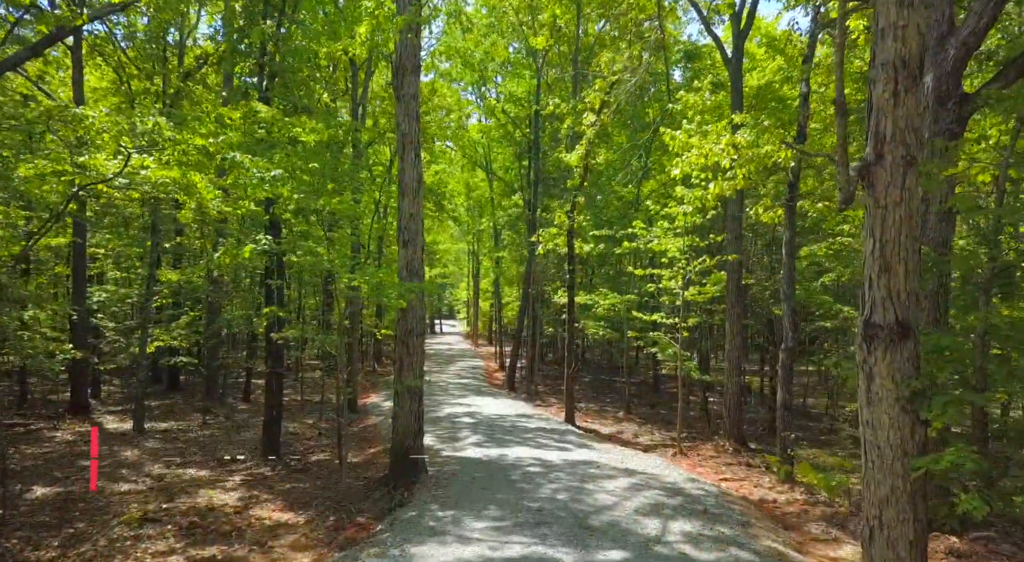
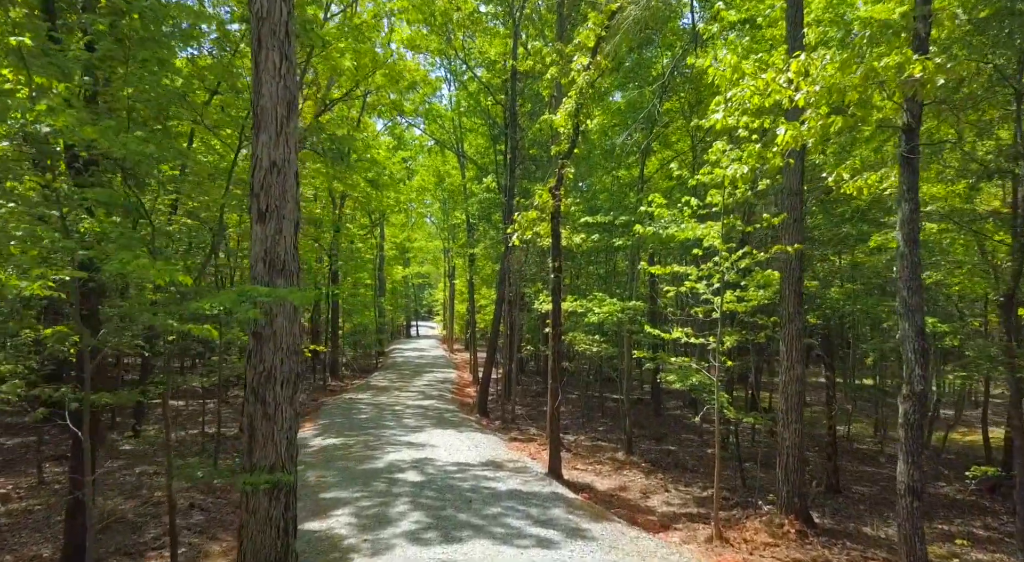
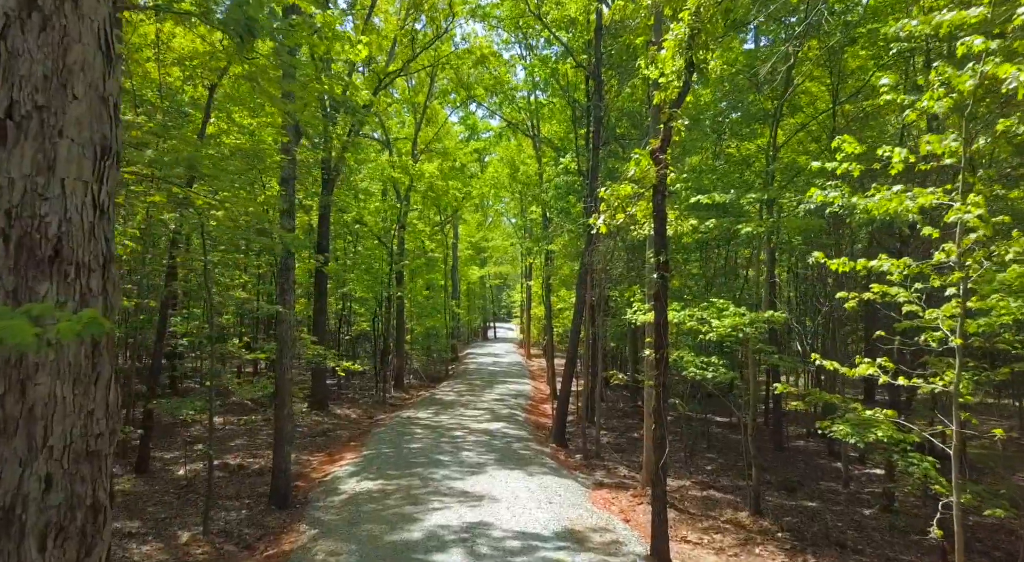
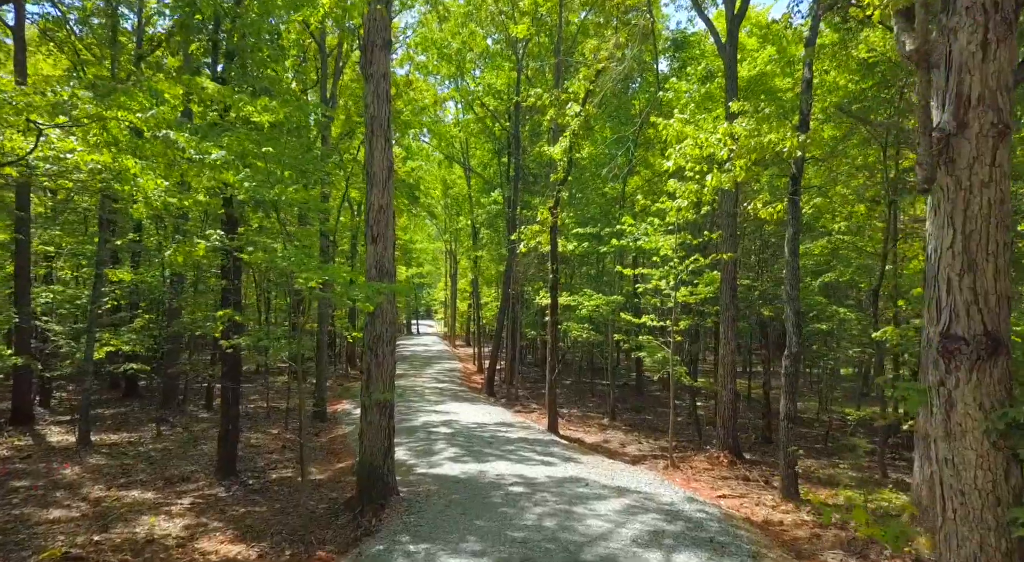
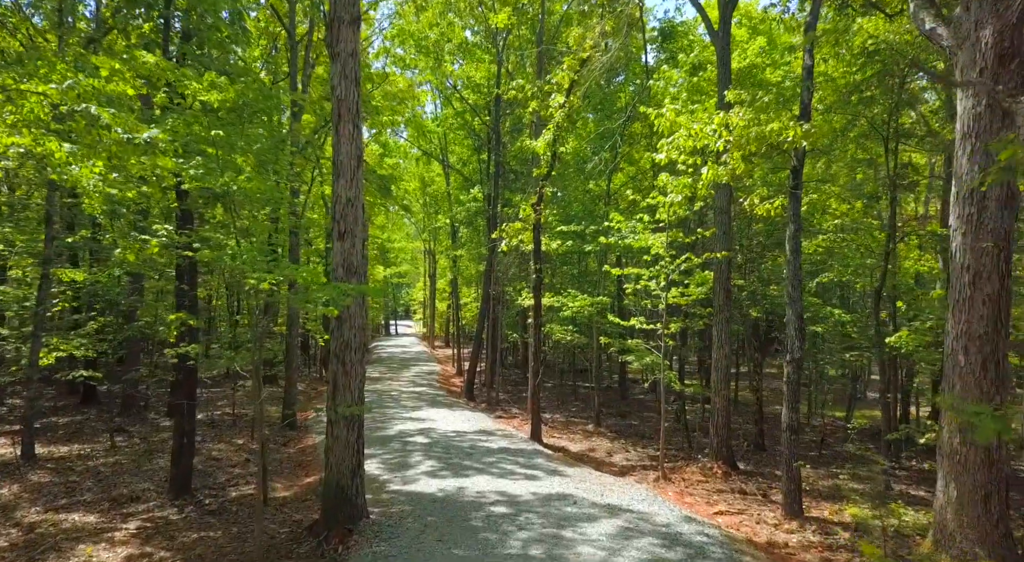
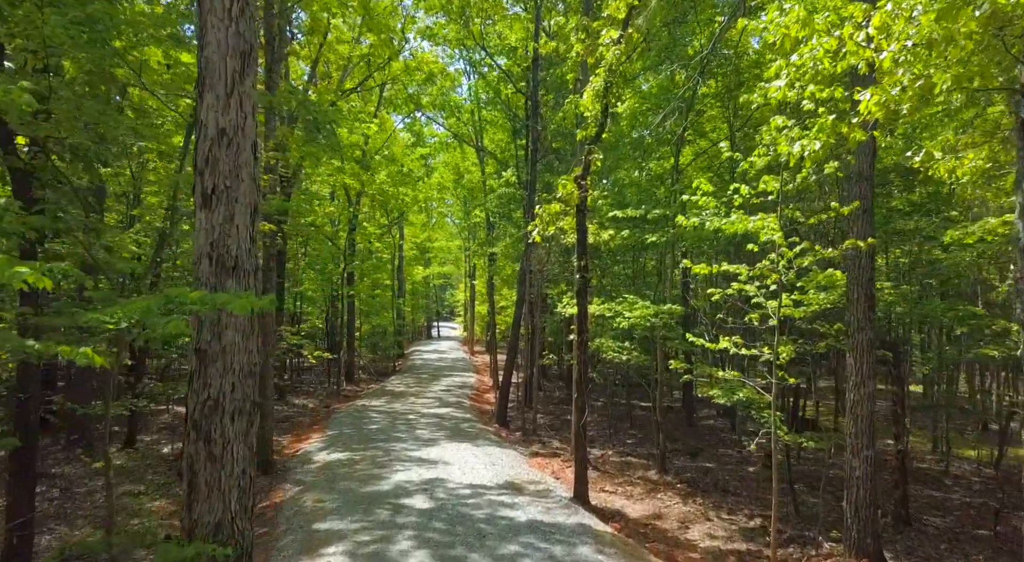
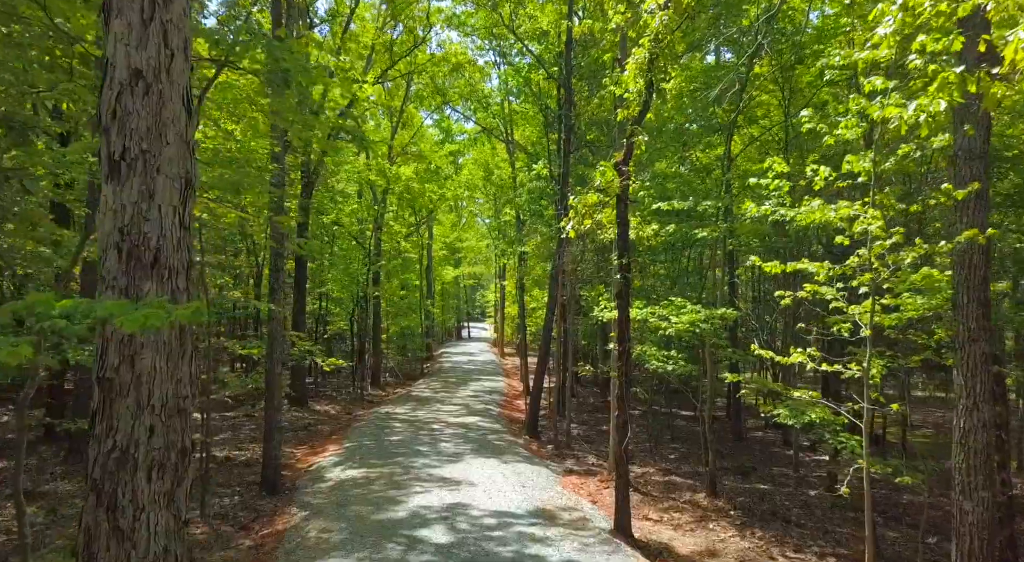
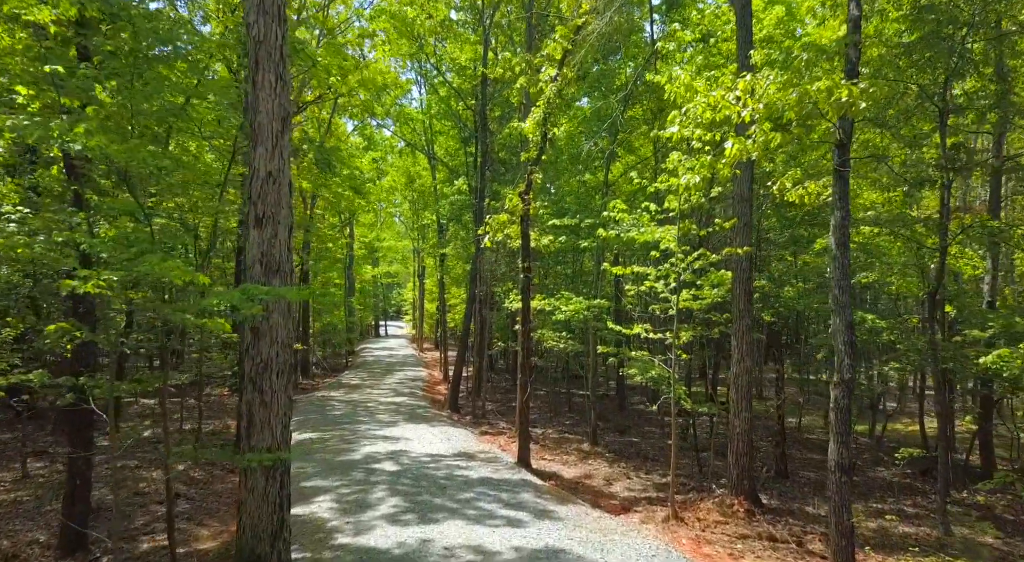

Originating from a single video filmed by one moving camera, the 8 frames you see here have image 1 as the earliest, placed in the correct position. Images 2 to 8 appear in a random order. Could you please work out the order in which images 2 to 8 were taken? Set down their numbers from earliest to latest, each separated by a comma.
4, 5, 8, 2, 6, 7, 3
